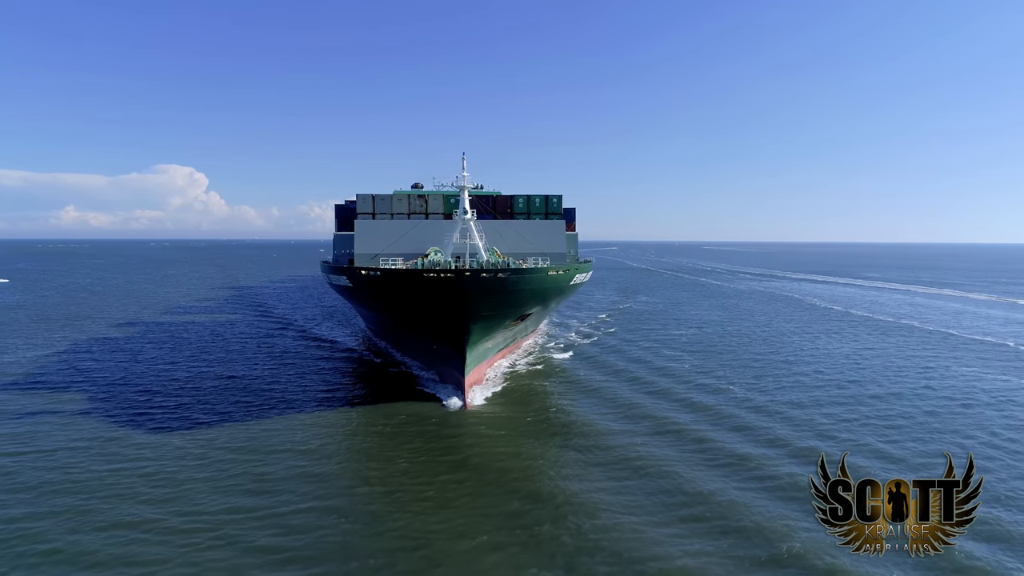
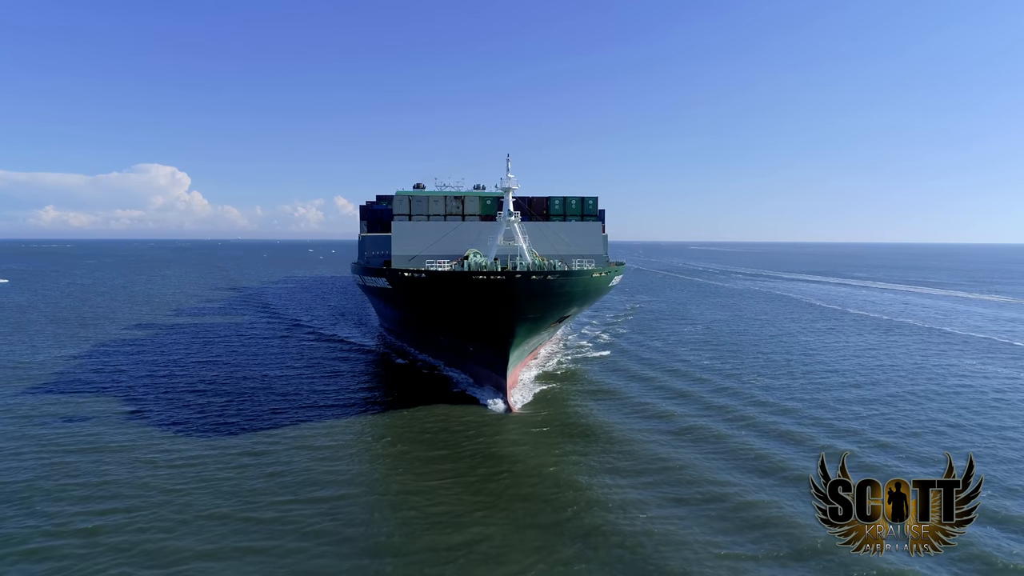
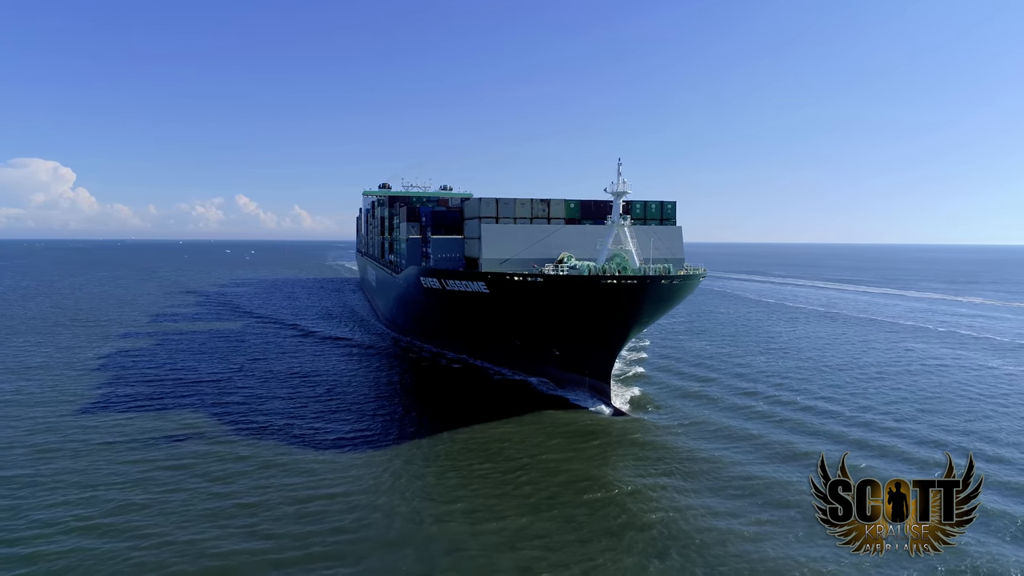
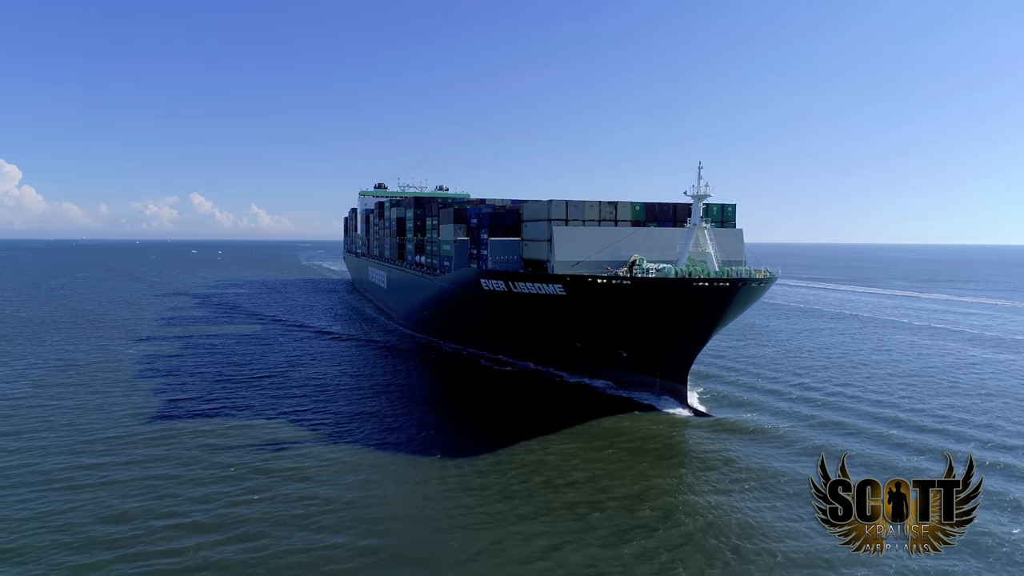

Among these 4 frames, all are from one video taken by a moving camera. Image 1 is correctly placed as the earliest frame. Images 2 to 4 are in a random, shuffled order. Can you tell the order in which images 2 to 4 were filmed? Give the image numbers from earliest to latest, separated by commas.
2, 3, 4
